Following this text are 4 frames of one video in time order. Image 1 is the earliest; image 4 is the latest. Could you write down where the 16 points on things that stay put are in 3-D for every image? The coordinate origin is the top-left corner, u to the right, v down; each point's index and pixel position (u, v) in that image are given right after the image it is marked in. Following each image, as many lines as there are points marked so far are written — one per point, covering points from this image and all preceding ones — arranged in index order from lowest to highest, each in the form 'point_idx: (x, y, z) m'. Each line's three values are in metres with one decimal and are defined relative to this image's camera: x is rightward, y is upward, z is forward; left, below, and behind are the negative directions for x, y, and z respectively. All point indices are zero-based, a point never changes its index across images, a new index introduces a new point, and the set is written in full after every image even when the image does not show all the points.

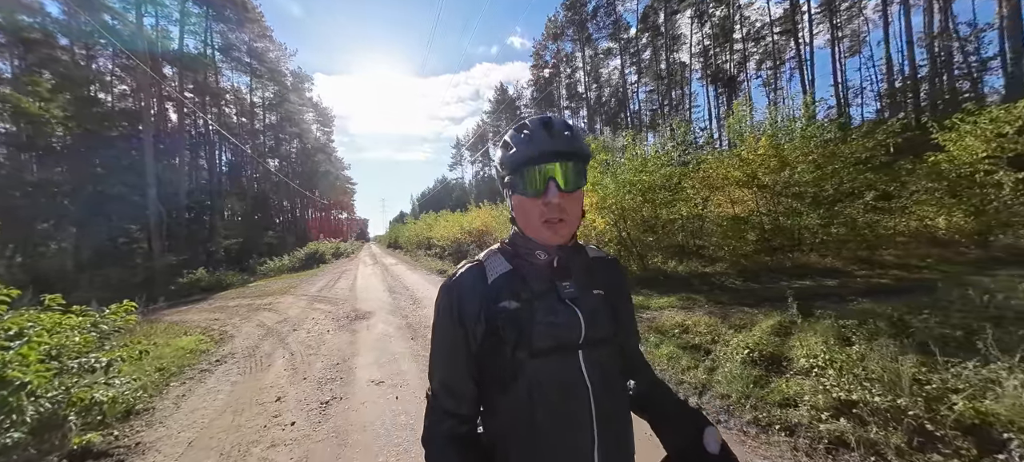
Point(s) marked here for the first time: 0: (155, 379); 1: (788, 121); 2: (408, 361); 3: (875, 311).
0: (-6.0, -2.5, +5.6) m
1: (+9.0, +3.5, +10.6) m
2: (-1.9, -2.3, +6.0) m
3: (+5.6, -1.2, +5.2) m
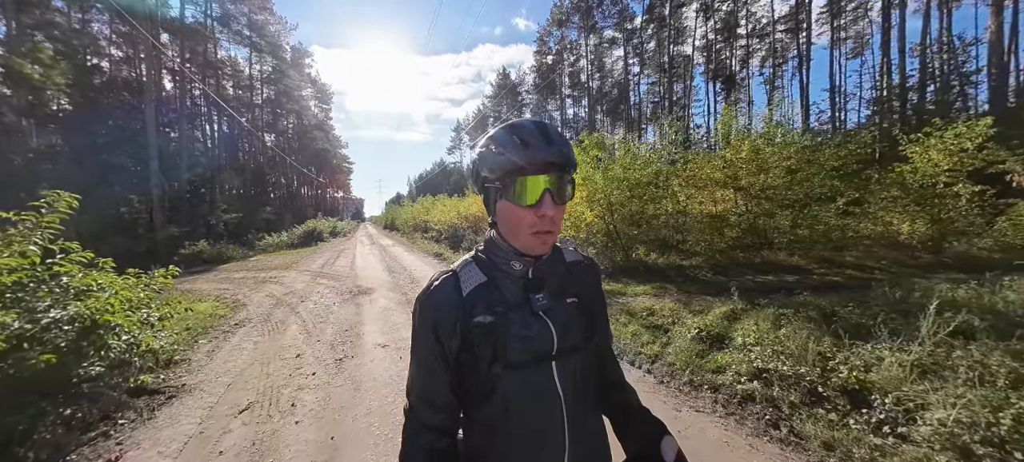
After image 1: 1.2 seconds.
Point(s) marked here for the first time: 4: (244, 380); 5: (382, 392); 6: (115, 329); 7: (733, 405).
0: (-6.2, -2.0, +6.4) m
1: (+8.9, +3.5, +11.3) m
2: (-2.1, -2.0, +6.8) m
3: (+5.4, -1.3, +6.0) m
4: (-3.9, -2.2, +4.8) m
5: (-1.7, -2.1, +4.4) m
6: (-5.0, -1.2, +4.2) m
7: (+2.5, -2.0, +3.8) m
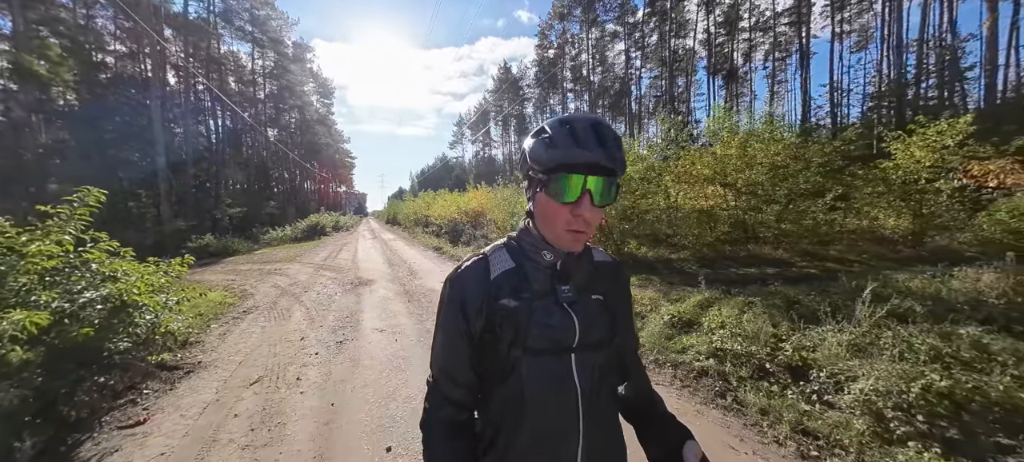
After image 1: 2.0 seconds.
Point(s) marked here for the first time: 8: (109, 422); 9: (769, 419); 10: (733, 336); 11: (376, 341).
0: (-6.5, -1.9, +6.9) m
1: (+8.7, +3.7, +11.6) m
2: (-2.4, -1.9, +7.3) m
3: (+5.2, -1.2, +6.5) m
4: (-4.2, -2.0, +5.3) m
5: (-2.0, -2.0, +4.9) m
6: (-5.2, -1.1, +4.7) m
7: (+2.3, -1.9, +4.3) m
8: (-4.6, -2.1, +3.8) m
9: (+2.7, -2.0, +3.5) m
10: (+3.2, -1.5, +4.9) m
11: (-2.4, -2.0, +5.9) m
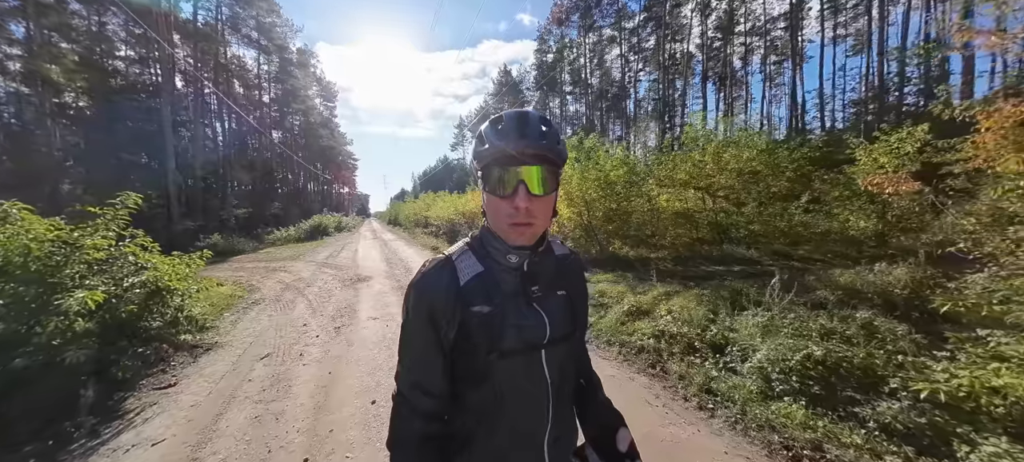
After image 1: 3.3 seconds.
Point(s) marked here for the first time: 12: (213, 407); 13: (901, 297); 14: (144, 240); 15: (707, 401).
0: (-6.9, -1.8, +7.7) m
1: (+8.3, +3.6, +12.4) m
2: (-2.8, -1.8, +8.1) m
3: (+4.7, -1.2, +7.2) m
4: (-4.6, -2.0, +6.2) m
5: (-2.4, -2.0, +5.7) m
6: (-5.7, -1.1, +5.5) m
7: (+1.8, -1.9, +5.1) m
8: (-5.1, -2.1, +4.6) m
9: (+2.2, -1.9, +4.2) m
10: (+2.8, -1.5, +5.6) m
11: (-2.9, -1.9, +6.7) m
12: (-3.7, -2.2, +4.1) m
13: (+6.3, -1.1, +5.4) m
14: (-6.0, -0.1, +5.4) m
15: (+2.3, -2.0, +3.9) m
